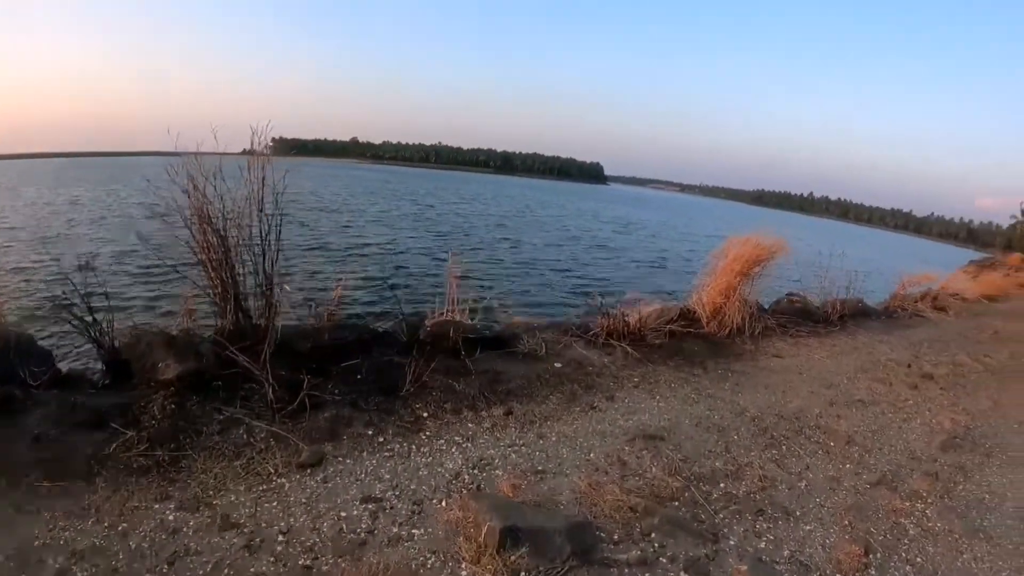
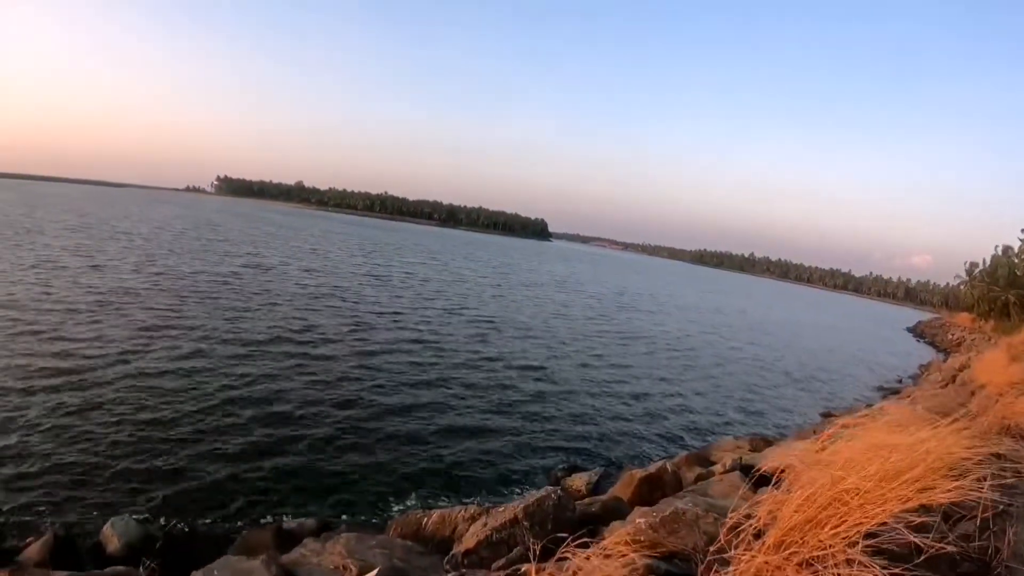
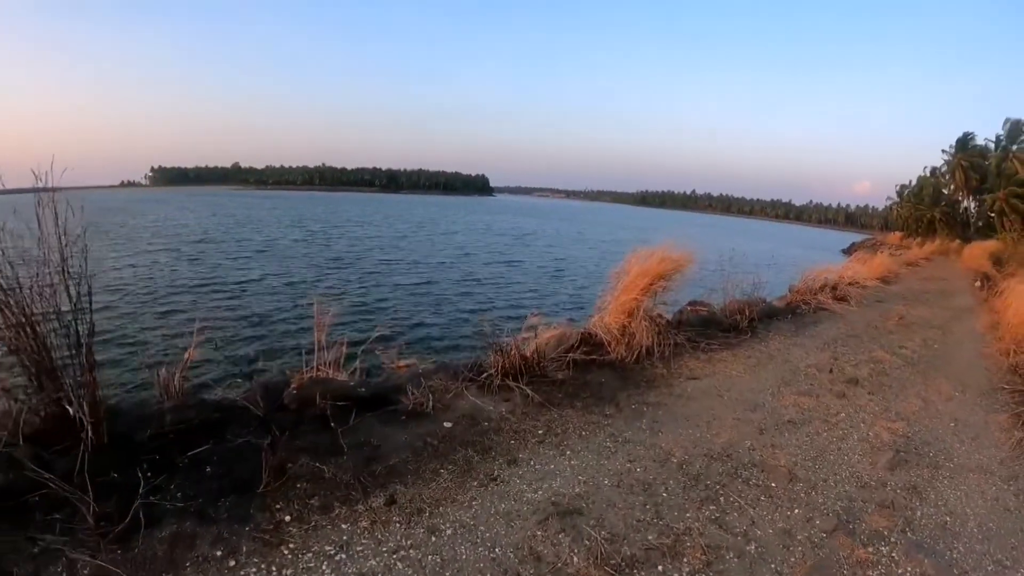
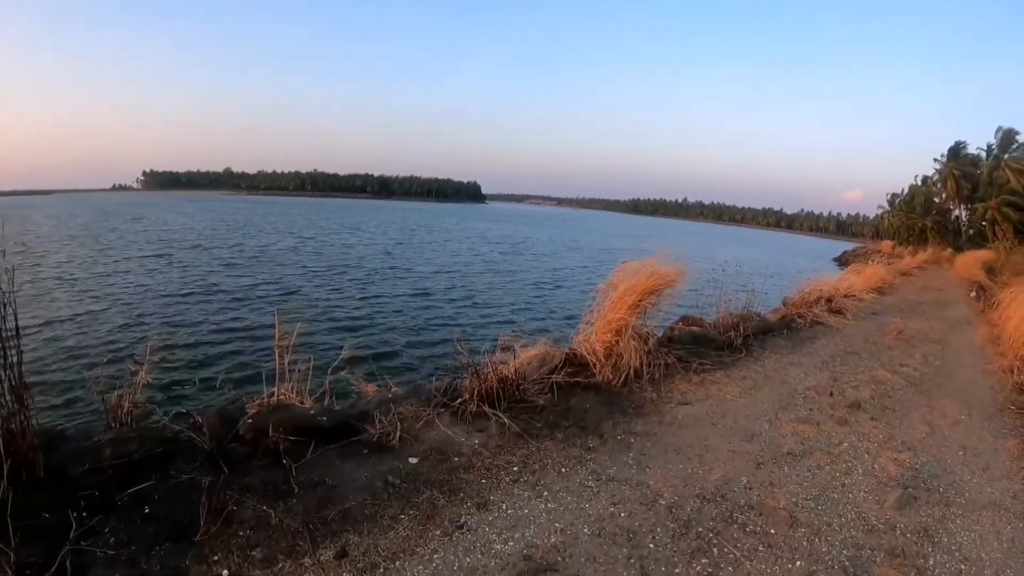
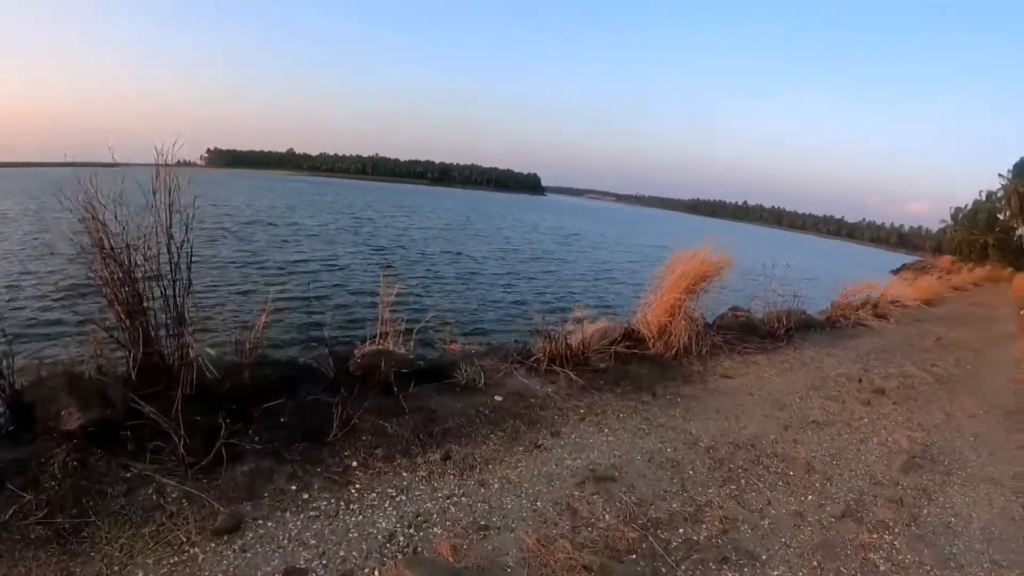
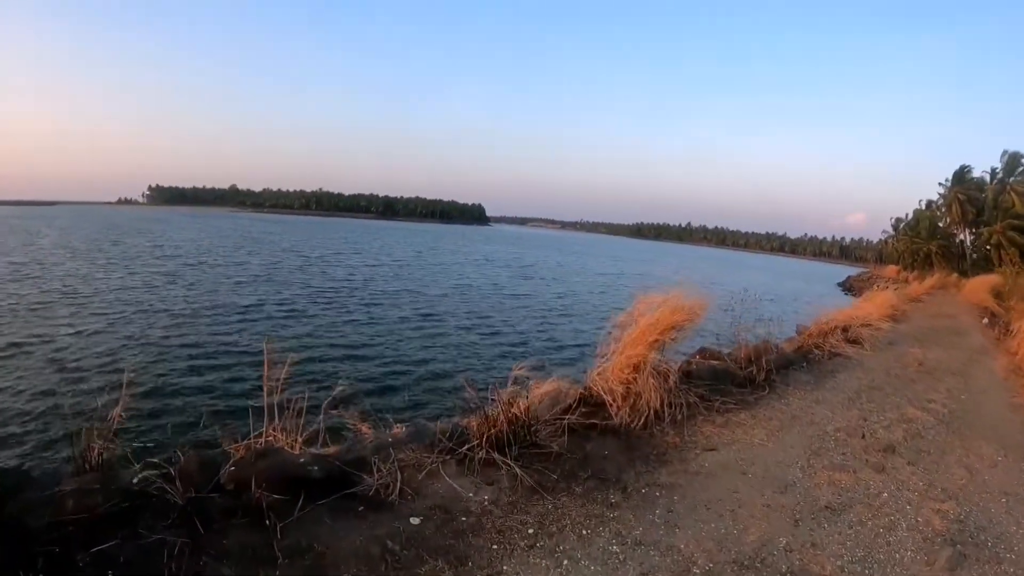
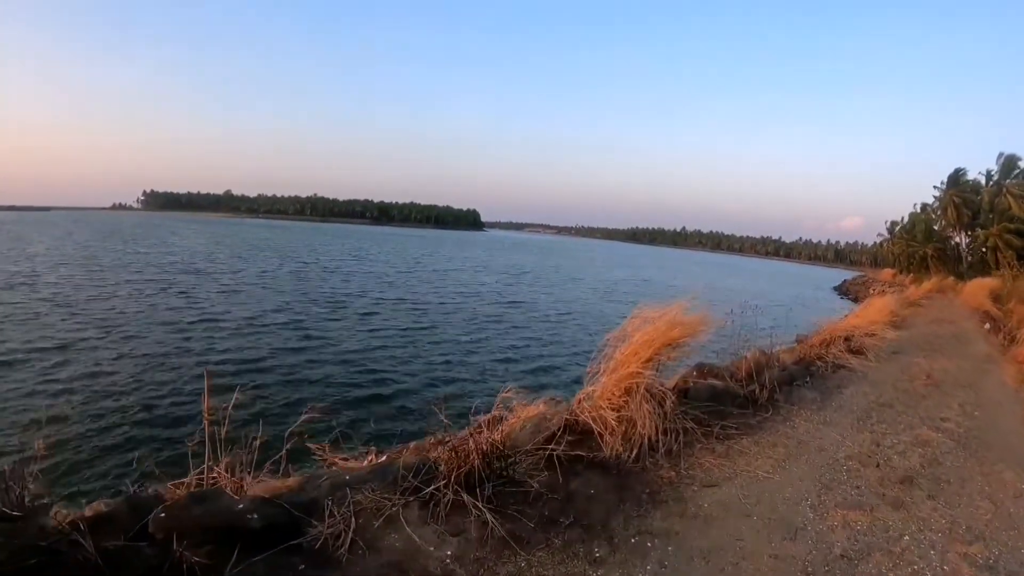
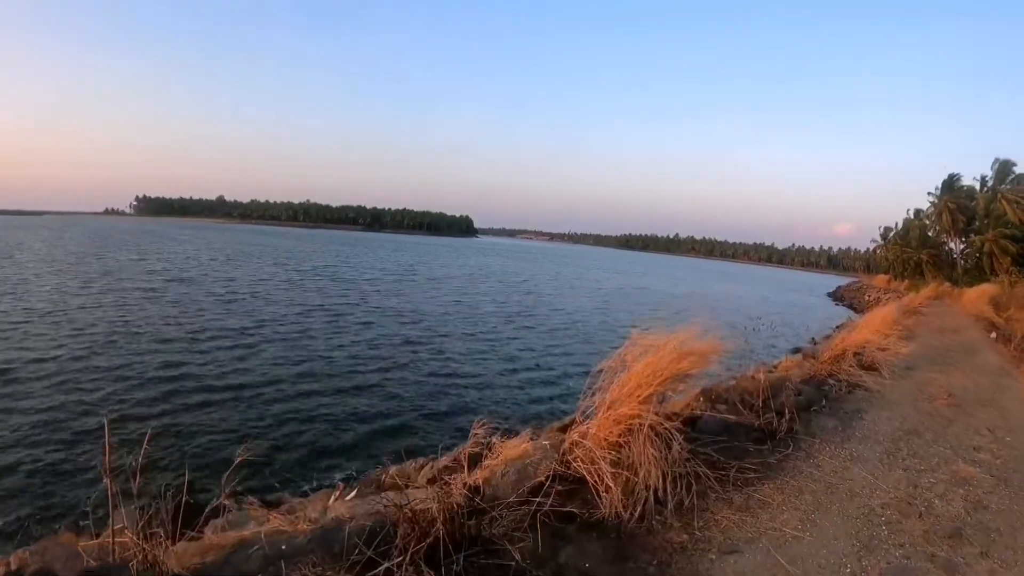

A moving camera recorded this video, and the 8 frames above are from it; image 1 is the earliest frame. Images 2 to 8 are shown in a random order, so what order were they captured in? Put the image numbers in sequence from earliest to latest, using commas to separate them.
5, 3, 4, 6, 7, 8, 2
